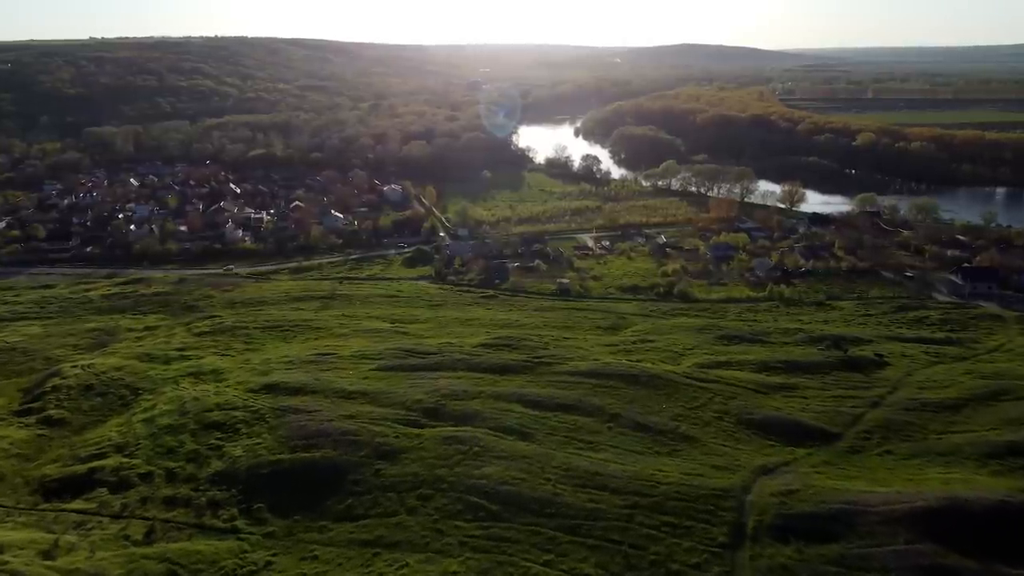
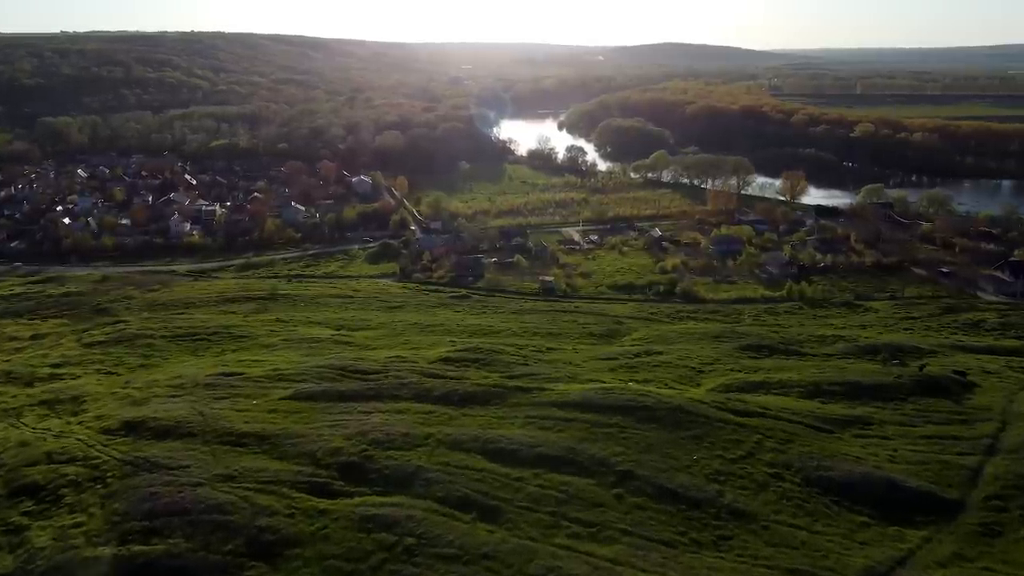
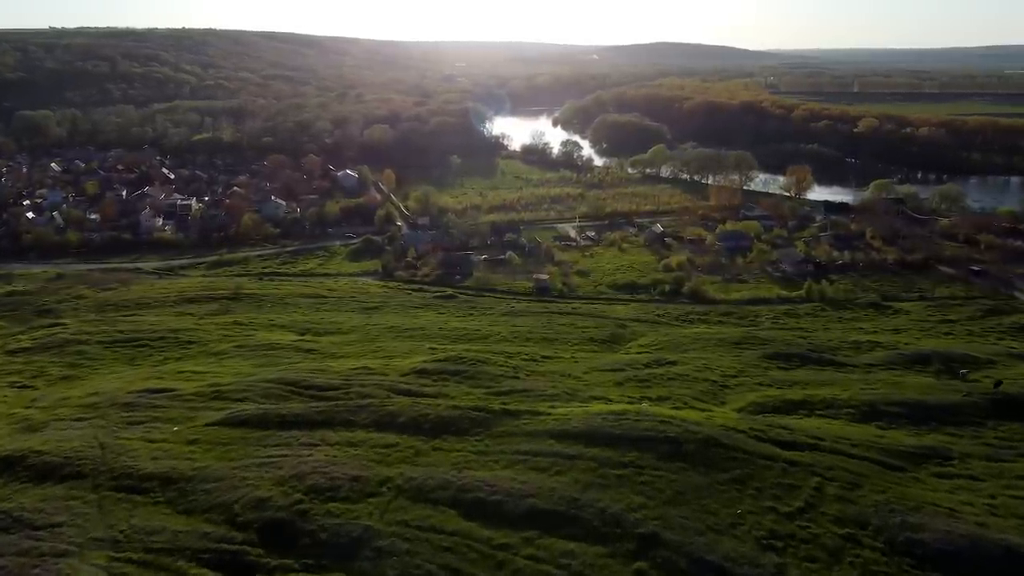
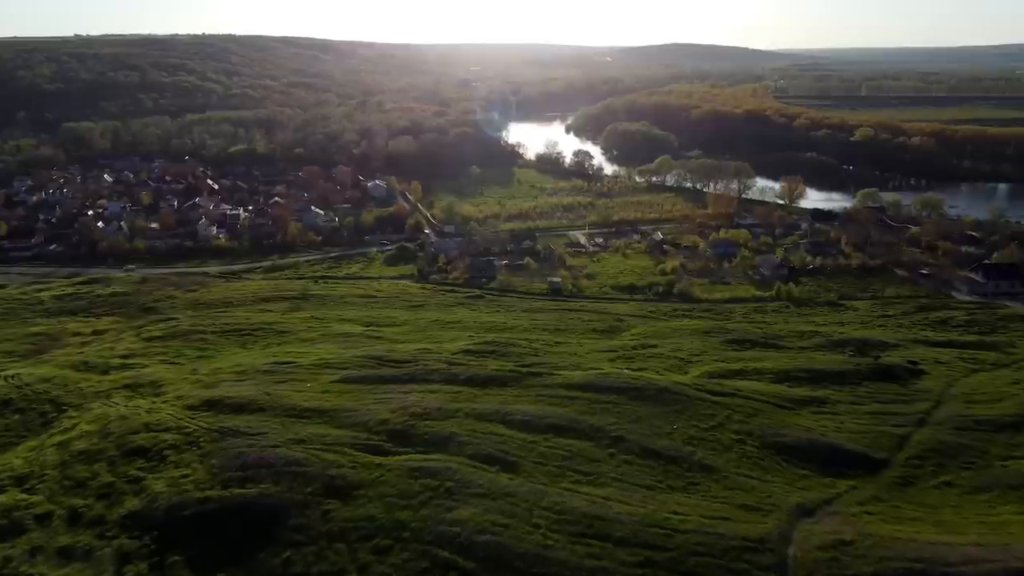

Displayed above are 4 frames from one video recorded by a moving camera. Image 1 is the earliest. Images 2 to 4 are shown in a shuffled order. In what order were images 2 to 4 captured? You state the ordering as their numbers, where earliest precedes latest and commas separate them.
4, 2, 3
